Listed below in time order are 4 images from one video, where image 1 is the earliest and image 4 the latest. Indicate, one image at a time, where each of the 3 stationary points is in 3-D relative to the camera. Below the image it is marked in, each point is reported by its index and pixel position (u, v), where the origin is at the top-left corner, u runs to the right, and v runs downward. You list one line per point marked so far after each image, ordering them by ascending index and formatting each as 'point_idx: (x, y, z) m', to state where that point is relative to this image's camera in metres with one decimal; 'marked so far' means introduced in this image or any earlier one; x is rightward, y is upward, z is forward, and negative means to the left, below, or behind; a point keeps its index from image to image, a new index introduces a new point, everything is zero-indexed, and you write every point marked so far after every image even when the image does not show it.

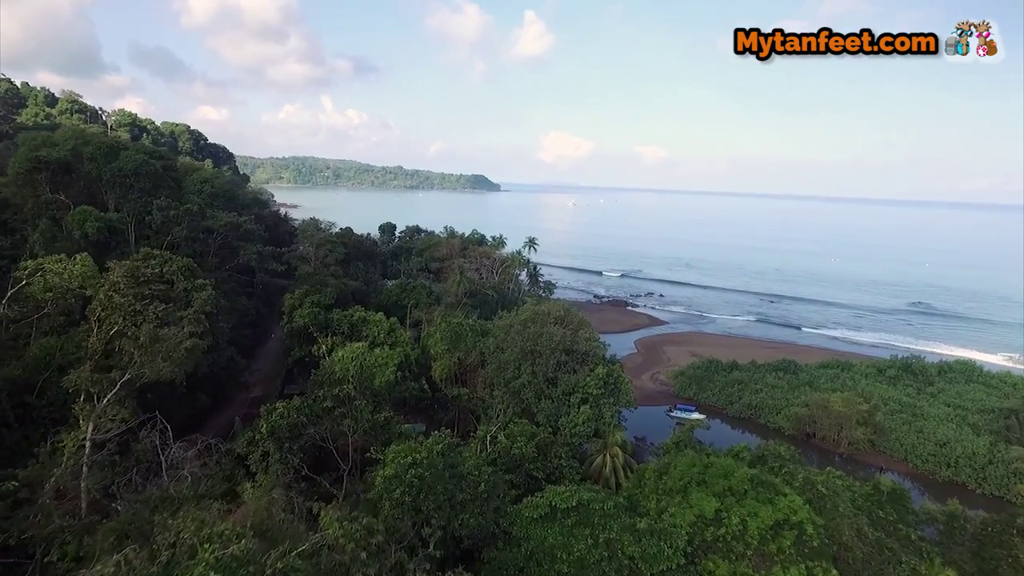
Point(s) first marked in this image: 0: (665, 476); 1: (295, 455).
0: (+3.6, -4.5, +16.1) m
1: (-5.5, -4.2, +17.3) m
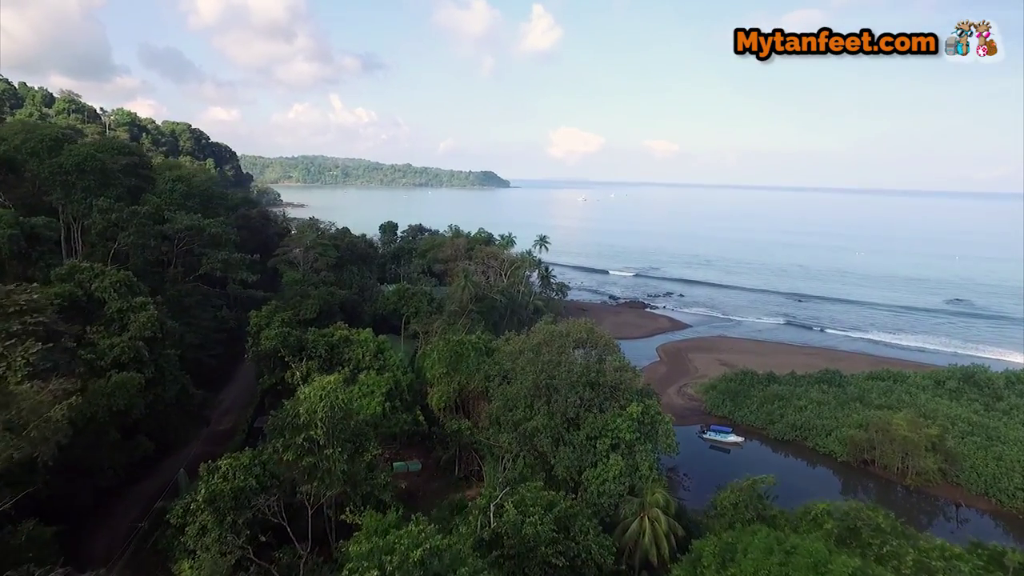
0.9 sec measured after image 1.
0: (+3.8, -4.9, +11.9) m
1: (-5.3, -4.7, +13.3) m
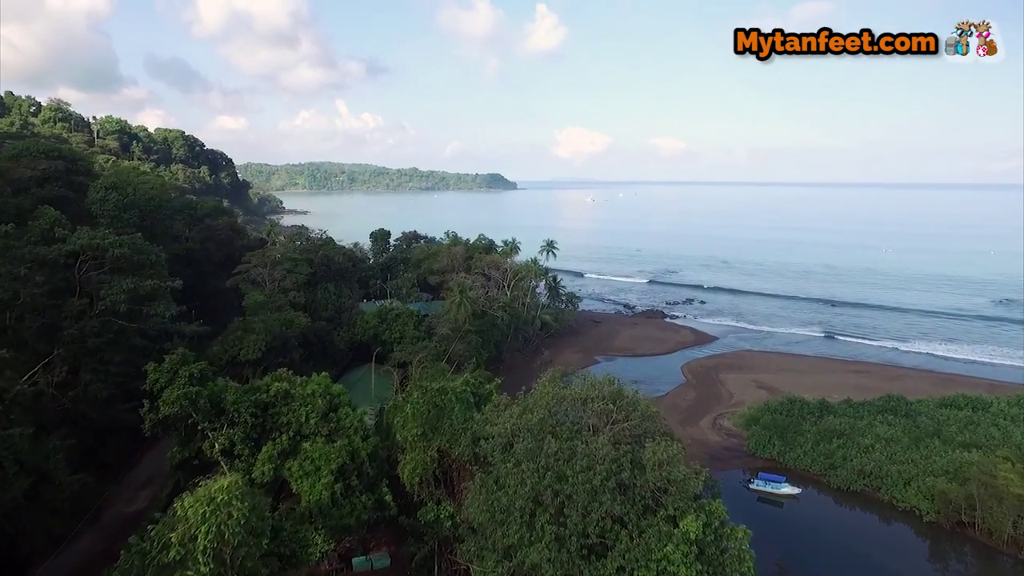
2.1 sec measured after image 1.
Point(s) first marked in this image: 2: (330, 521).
0: (+3.7, -5.5, +6.3) m
1: (-5.4, -5.6, +7.7) m
2: (-3.8, -4.9, +14.1) m
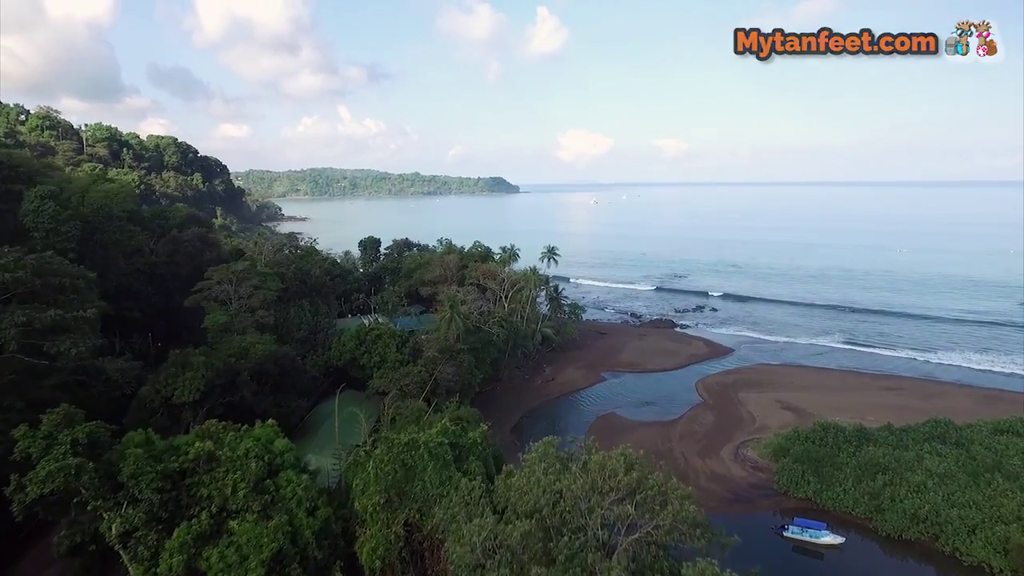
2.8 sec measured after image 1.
0: (+3.4, -6.0, +2.7) m
1: (-5.7, -6.2, +4.2) m
2: (-4.0, -5.5, +10.6) m
